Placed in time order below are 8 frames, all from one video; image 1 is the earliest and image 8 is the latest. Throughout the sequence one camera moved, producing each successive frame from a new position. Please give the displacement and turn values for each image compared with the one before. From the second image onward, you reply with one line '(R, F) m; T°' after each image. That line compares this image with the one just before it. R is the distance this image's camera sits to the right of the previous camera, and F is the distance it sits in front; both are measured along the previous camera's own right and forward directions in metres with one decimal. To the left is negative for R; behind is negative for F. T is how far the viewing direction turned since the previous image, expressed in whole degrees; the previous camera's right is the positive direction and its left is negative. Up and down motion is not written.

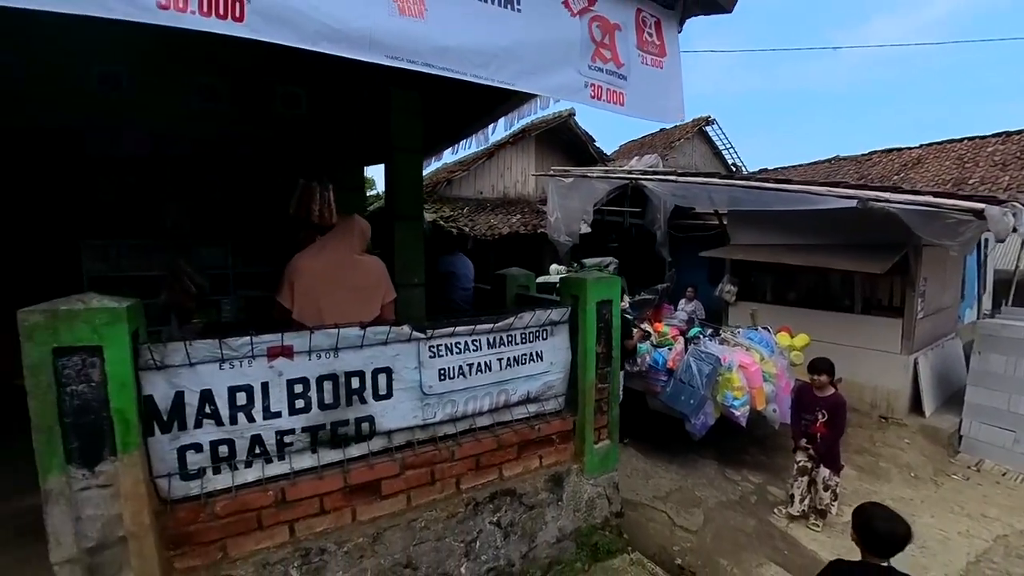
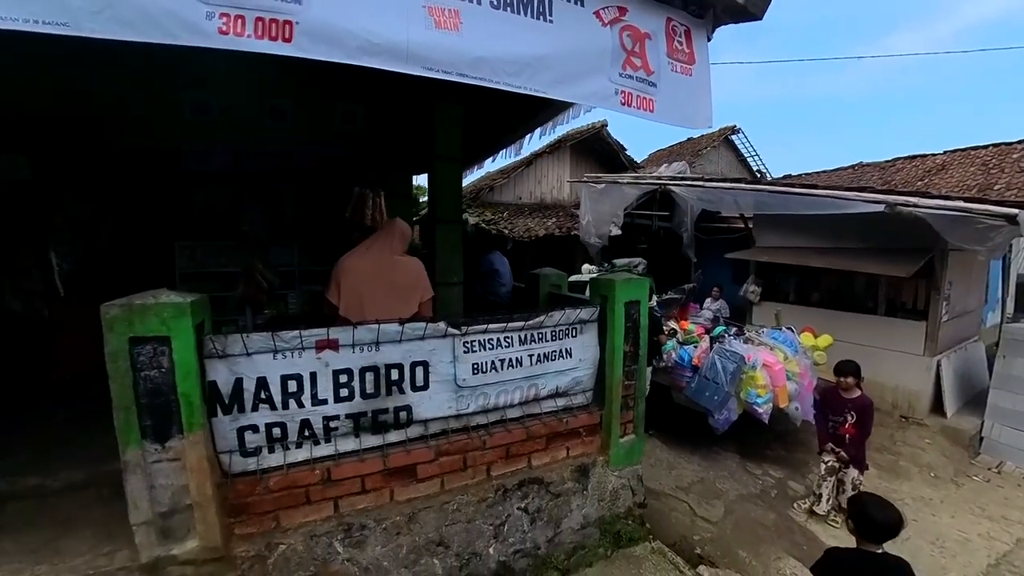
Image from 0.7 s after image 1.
(-0.1, -0.1) m; -2°
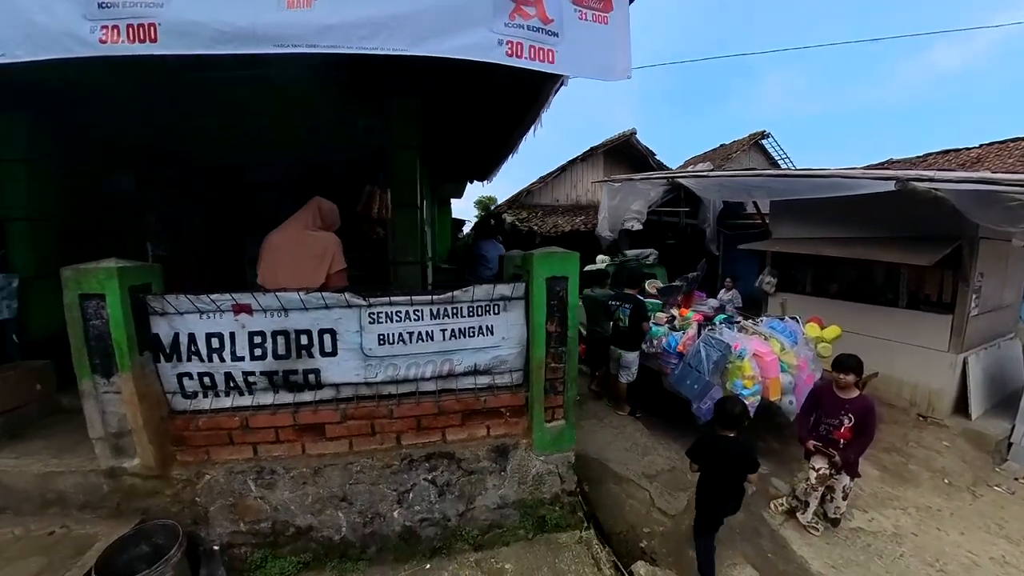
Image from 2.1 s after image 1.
(+0.7, +0.1) m; -6°
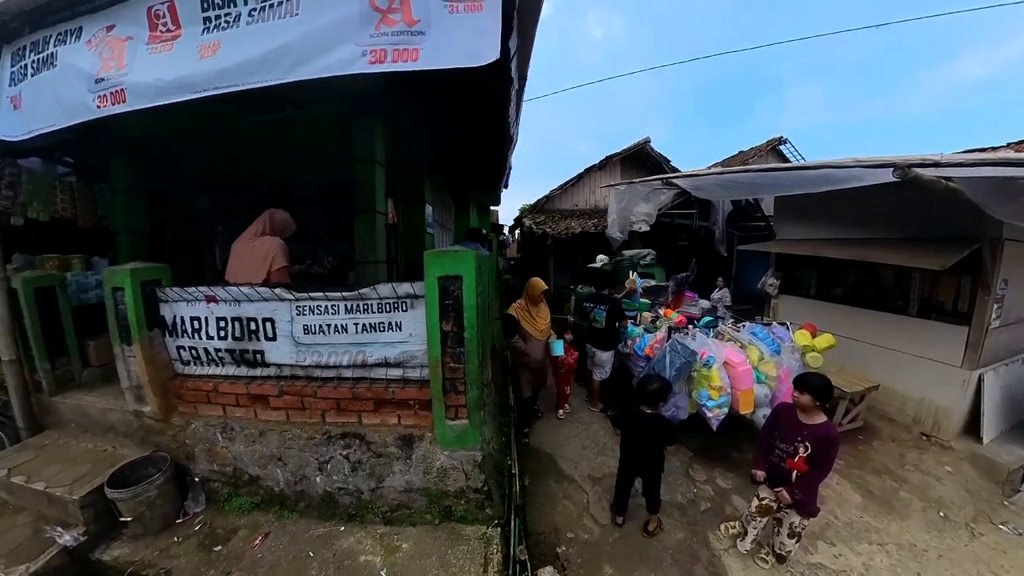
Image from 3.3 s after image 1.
(+1.0, -0.2) m; -9°
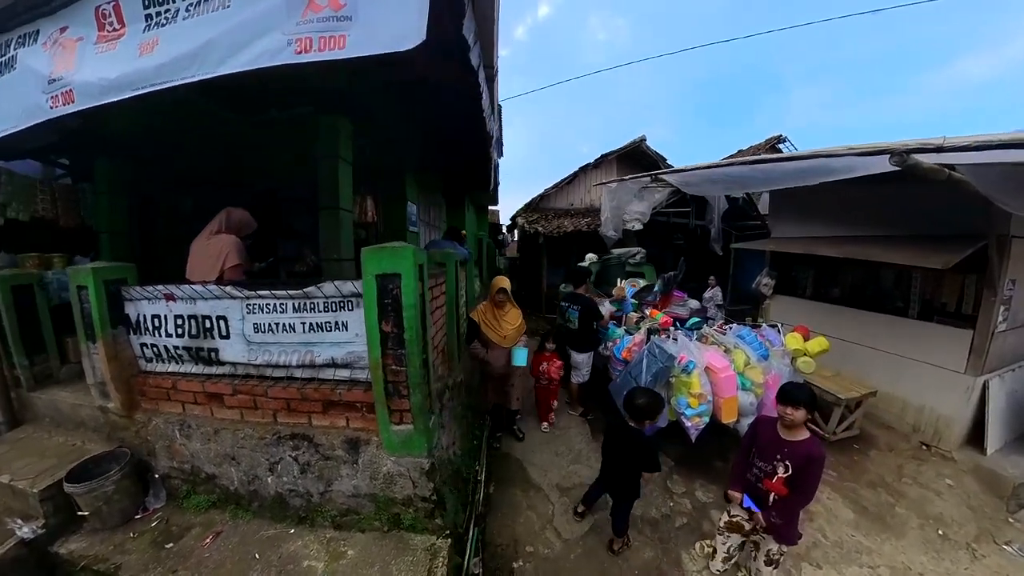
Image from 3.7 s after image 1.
(+0.4, +0.1) m; -2°
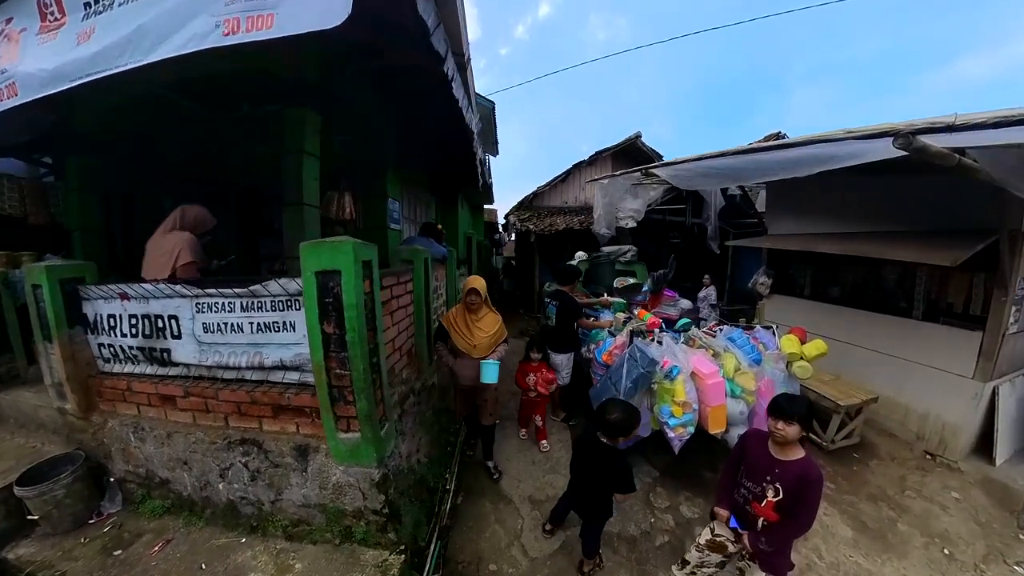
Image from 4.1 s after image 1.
(+0.3, +0.1) m; -2°
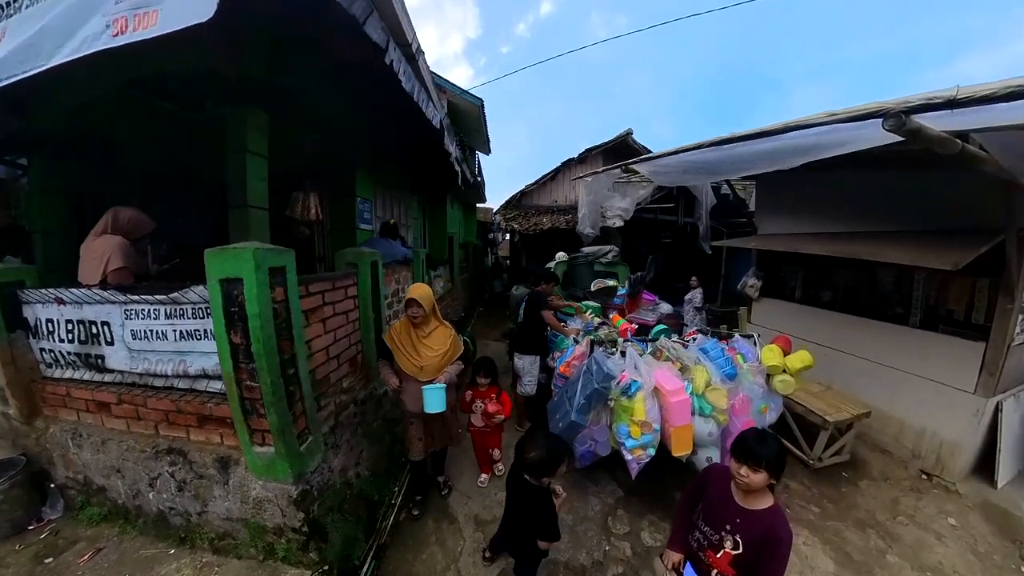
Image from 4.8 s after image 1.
(+0.5, +0.2) m; -2°
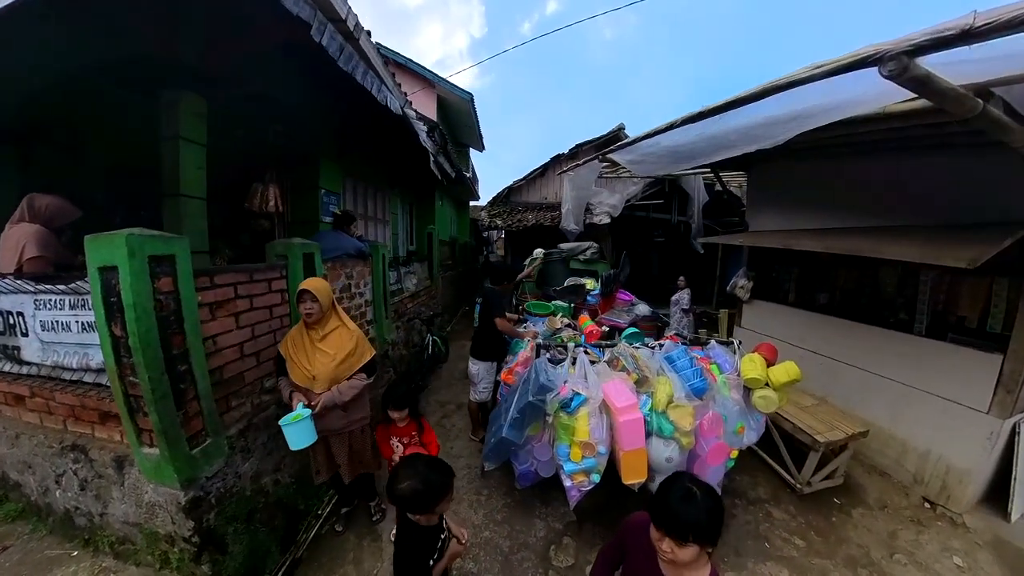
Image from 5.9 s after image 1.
(+0.5, +0.2) m; -3°
